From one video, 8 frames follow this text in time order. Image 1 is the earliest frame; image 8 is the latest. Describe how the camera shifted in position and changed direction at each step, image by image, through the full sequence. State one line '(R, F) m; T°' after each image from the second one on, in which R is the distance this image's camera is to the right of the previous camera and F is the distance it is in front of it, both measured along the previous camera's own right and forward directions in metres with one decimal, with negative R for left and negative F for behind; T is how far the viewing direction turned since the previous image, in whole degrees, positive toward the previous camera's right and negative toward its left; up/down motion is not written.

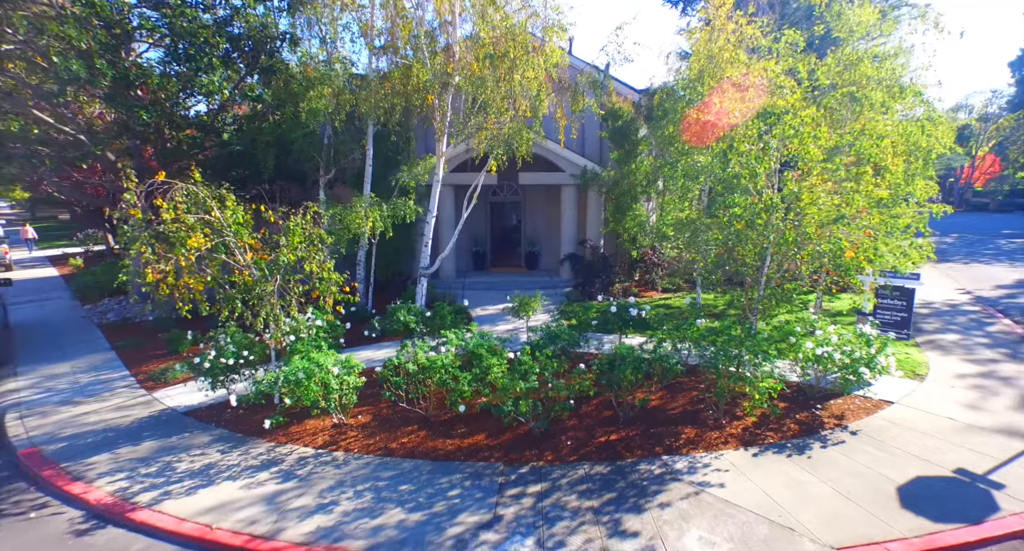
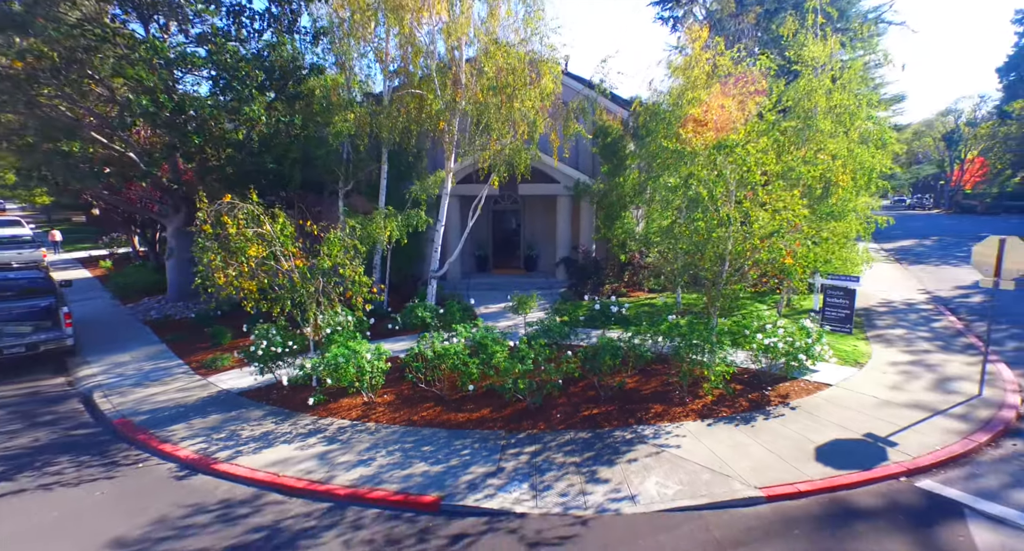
(0.0, -1.2) m; 0°
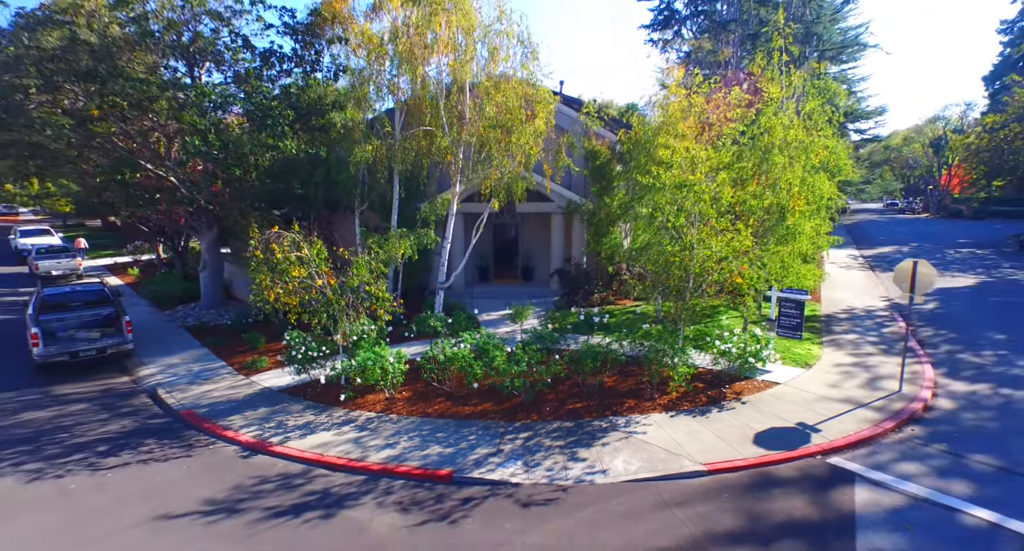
(0.0, -1.3) m; 0°
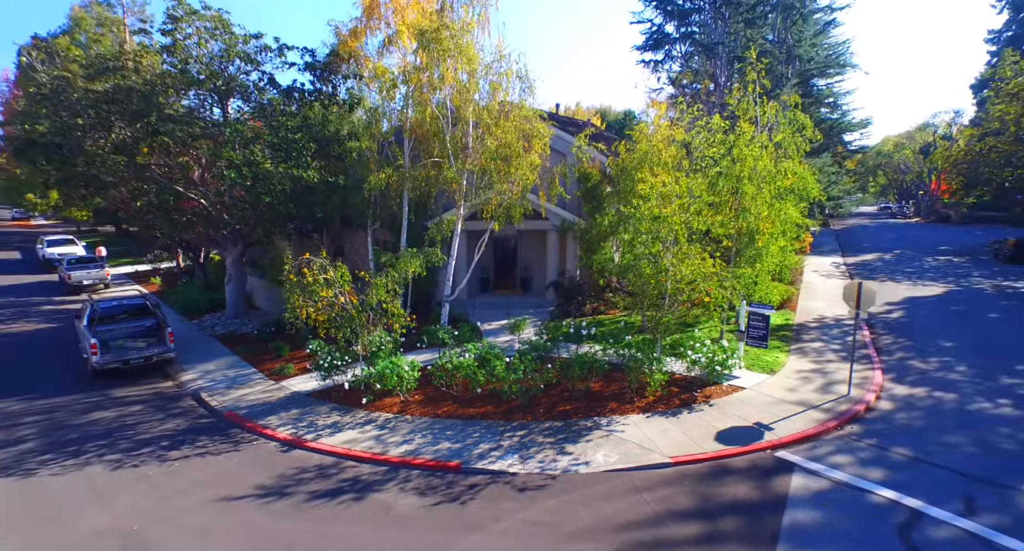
(0.0, -1.2) m; 0°
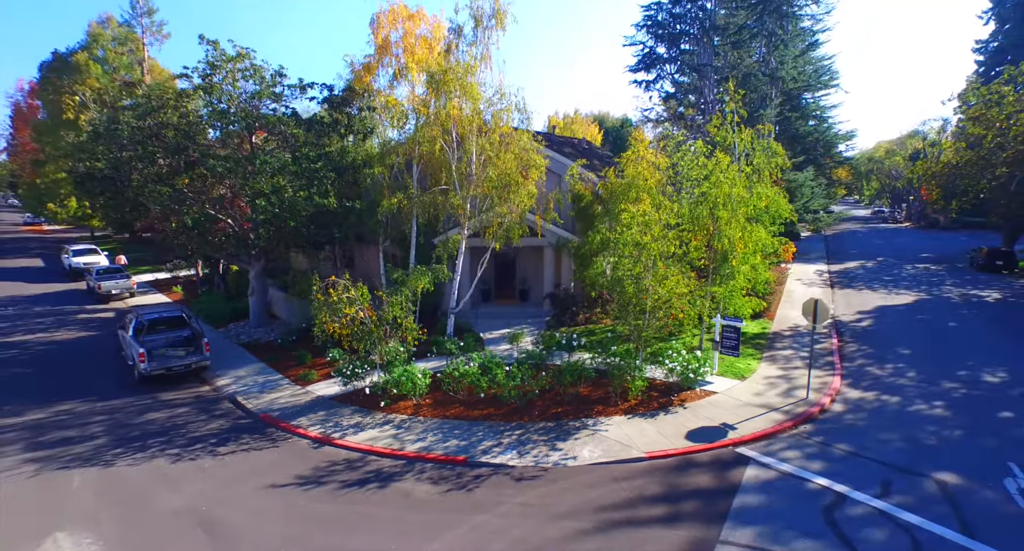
(0.0, -1.3) m; 0°
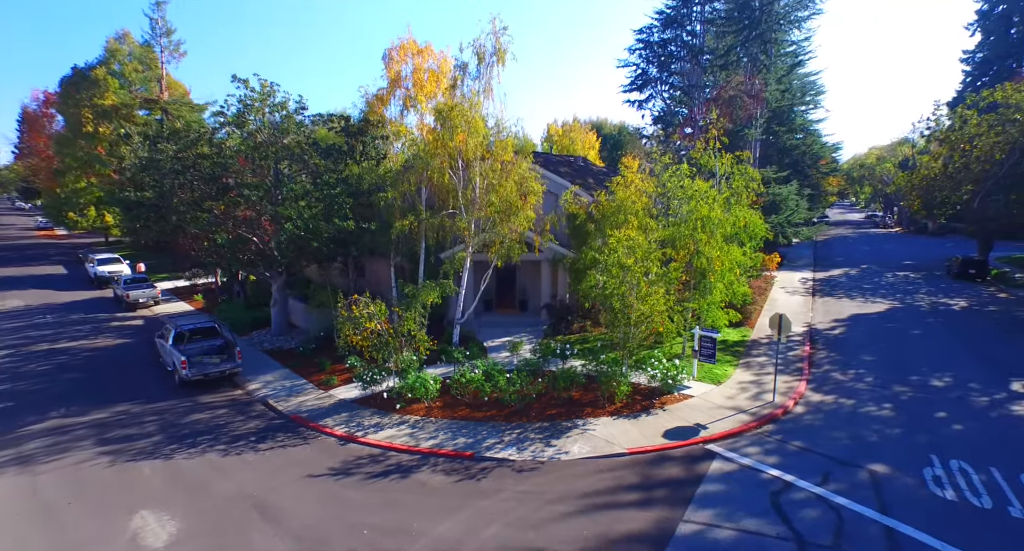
(0.0, -1.4) m; 0°
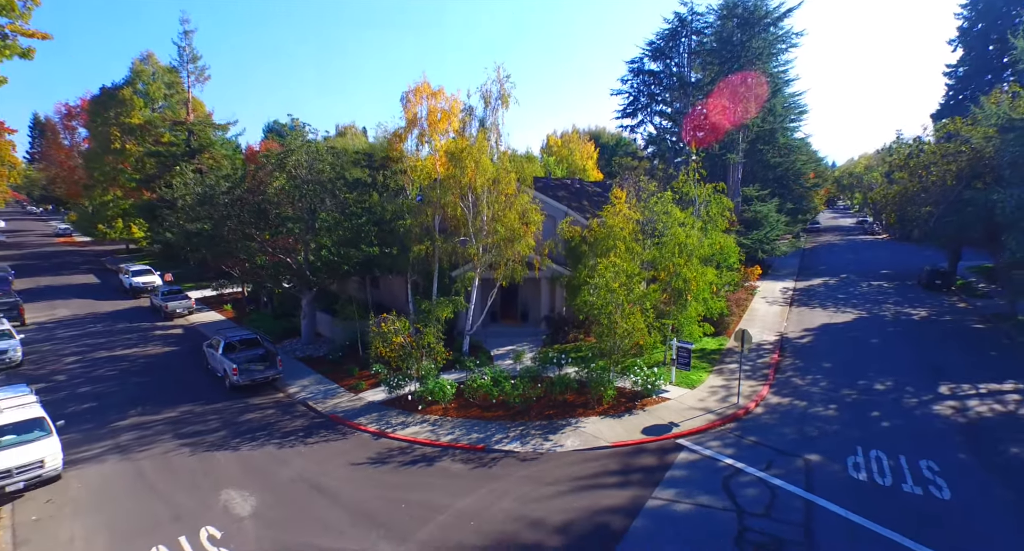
(-0.1, -2.2) m; 0°
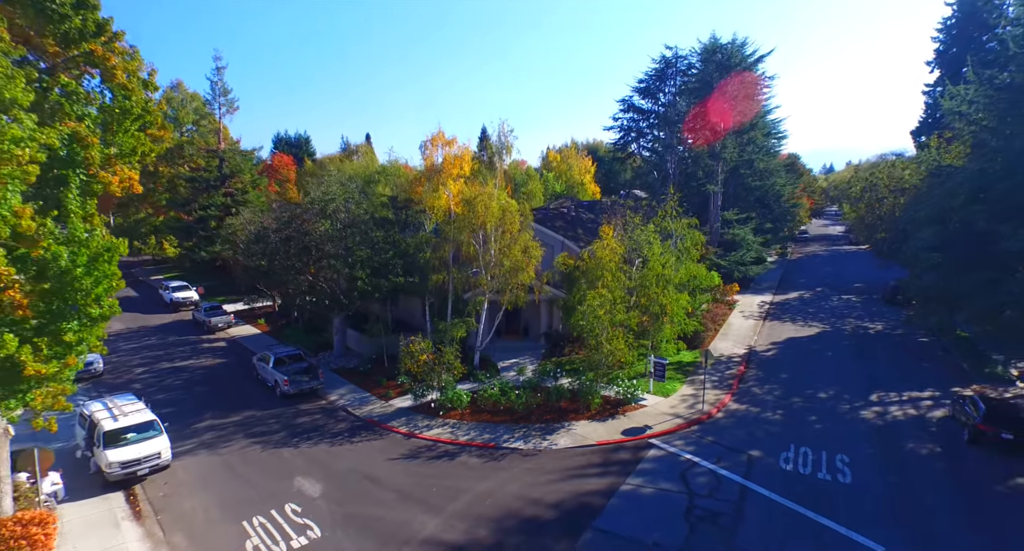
(-0.1, -3.0) m; 0°
